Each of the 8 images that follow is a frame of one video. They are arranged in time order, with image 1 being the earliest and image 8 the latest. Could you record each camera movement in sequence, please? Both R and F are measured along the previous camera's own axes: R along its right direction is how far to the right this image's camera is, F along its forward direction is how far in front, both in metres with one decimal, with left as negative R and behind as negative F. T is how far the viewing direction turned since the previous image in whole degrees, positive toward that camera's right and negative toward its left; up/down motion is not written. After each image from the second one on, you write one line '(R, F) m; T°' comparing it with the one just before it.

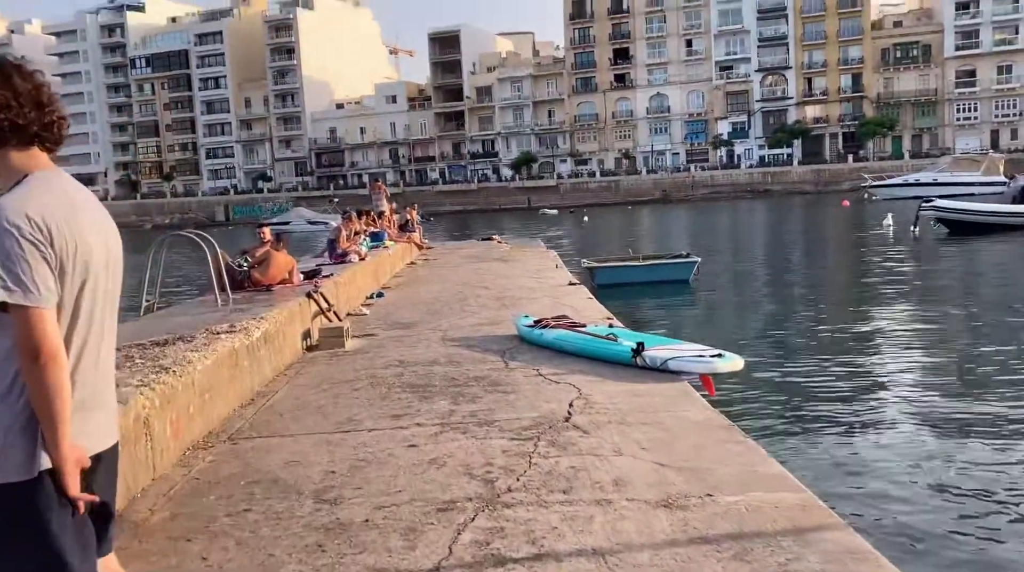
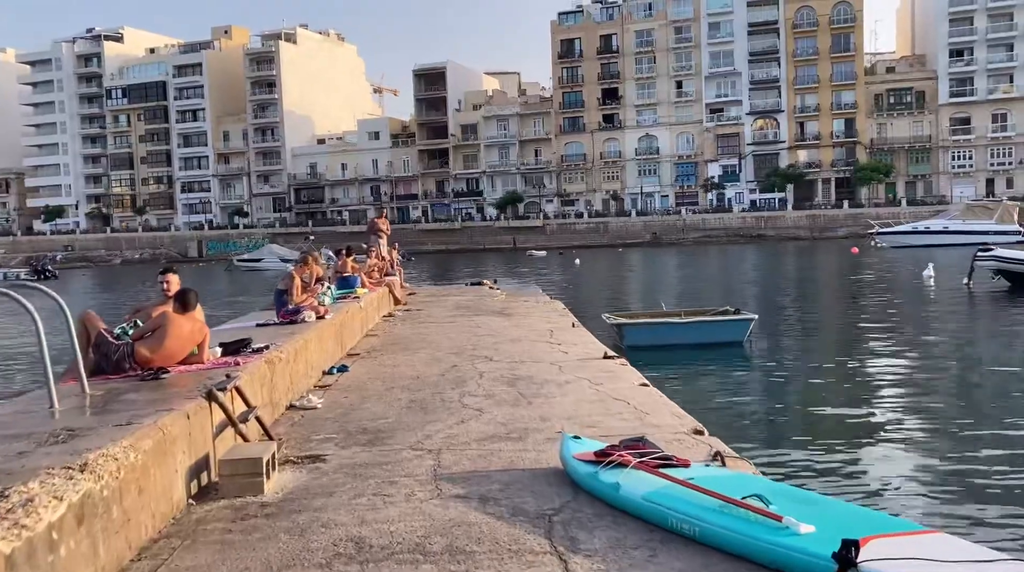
(-0.5, +4.5) m; +1°
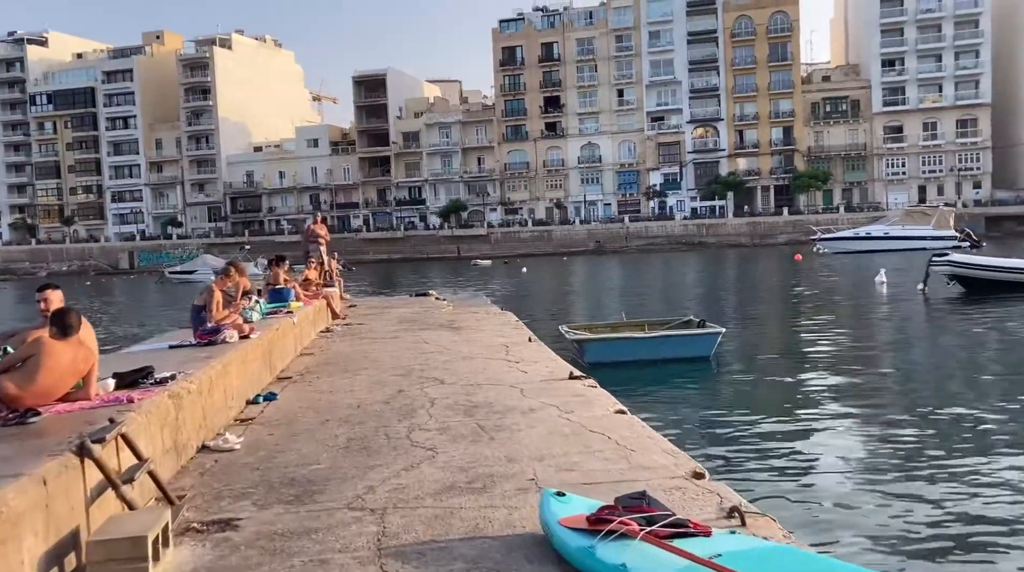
(-0.1, +1.4) m; +4°
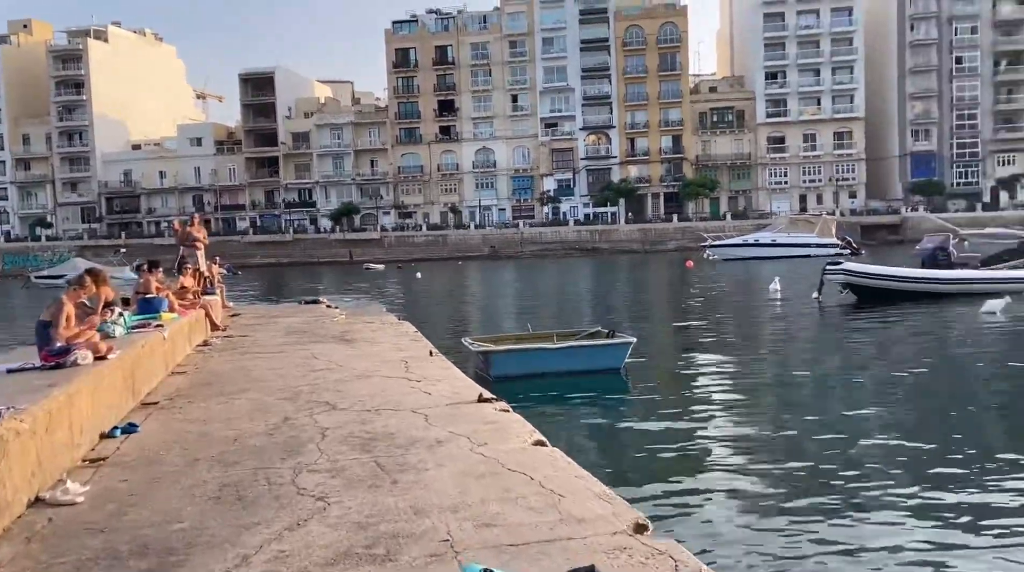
(-0.1, +1.1) m; +7°
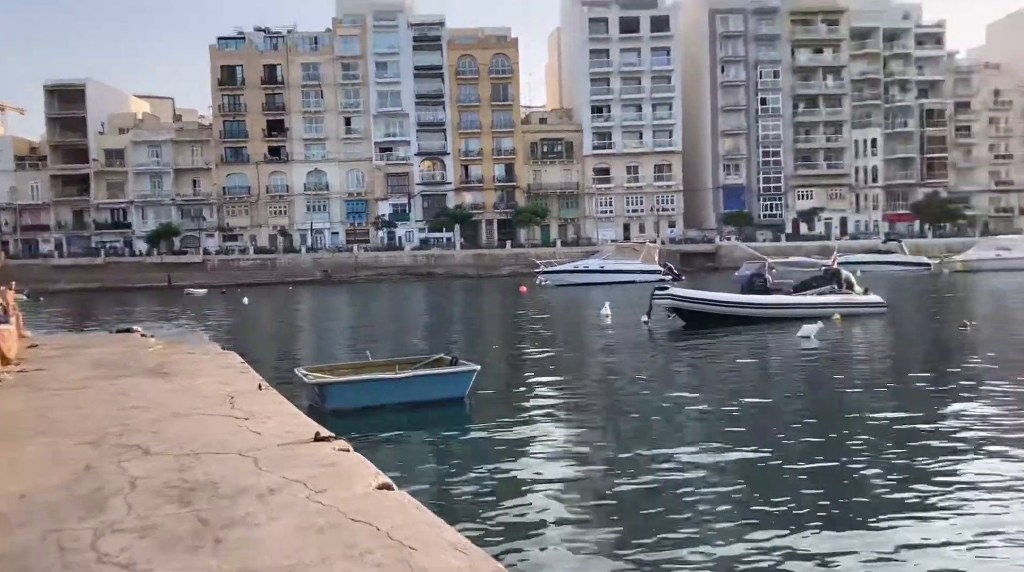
(-0.1, +0.6) m; +10°
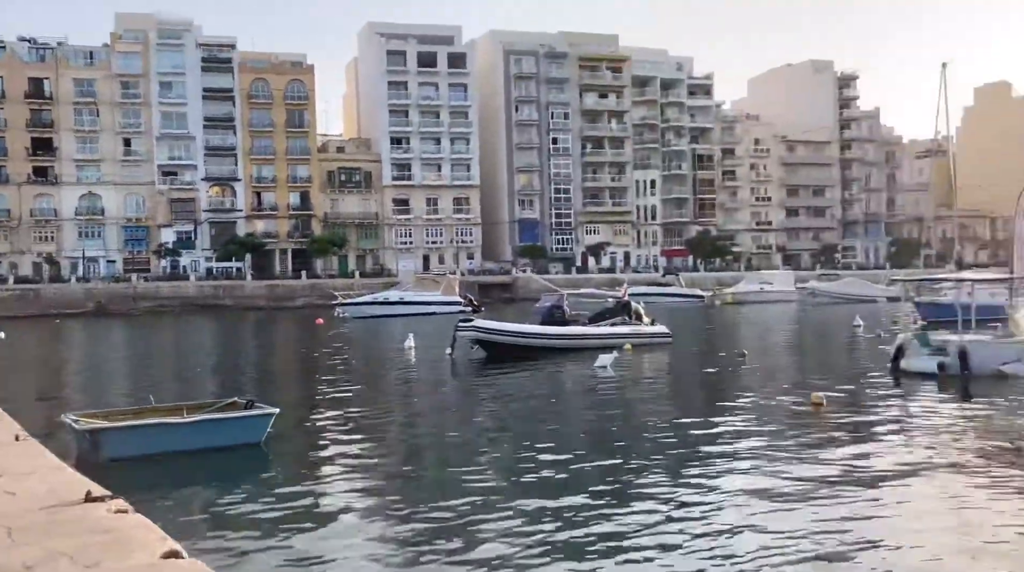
(-0.1, +0.6) m; +13°
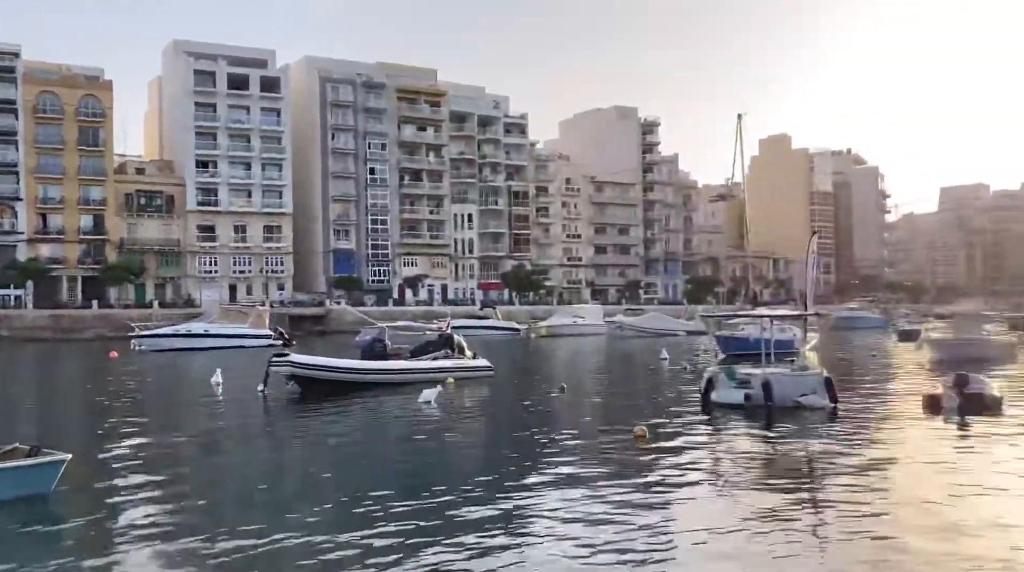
(-0.2, +0.9) m; +12°
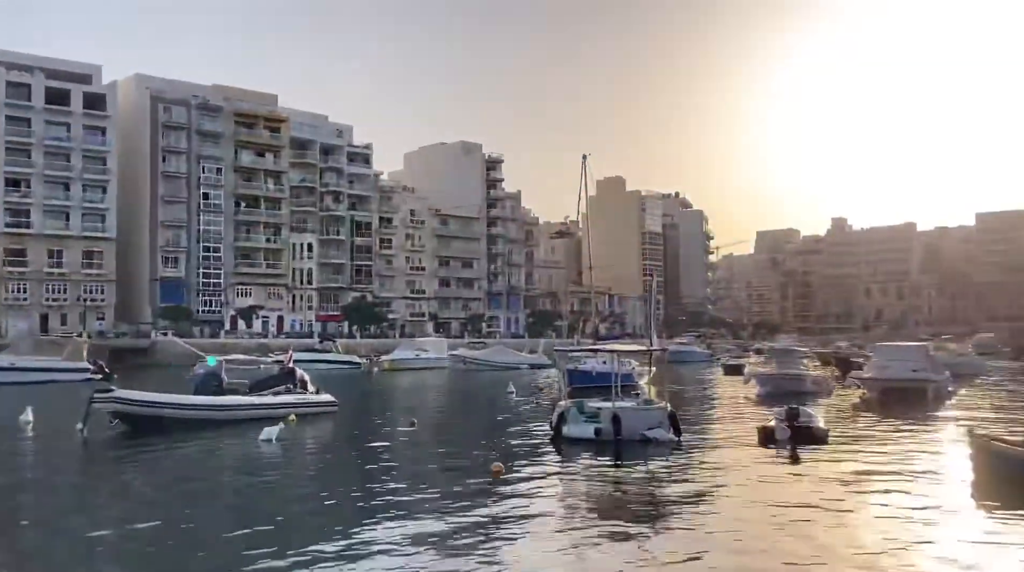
(-0.4, +0.8) m; +10°
